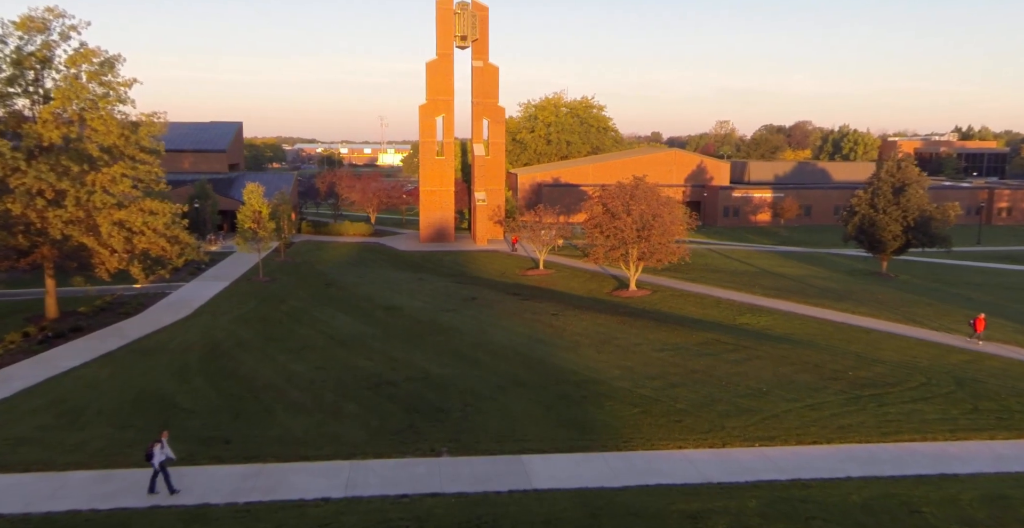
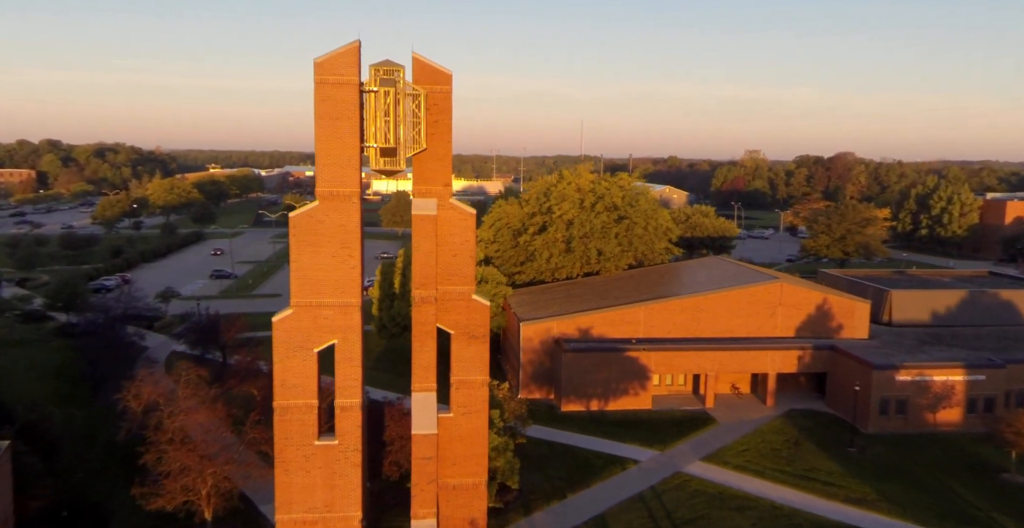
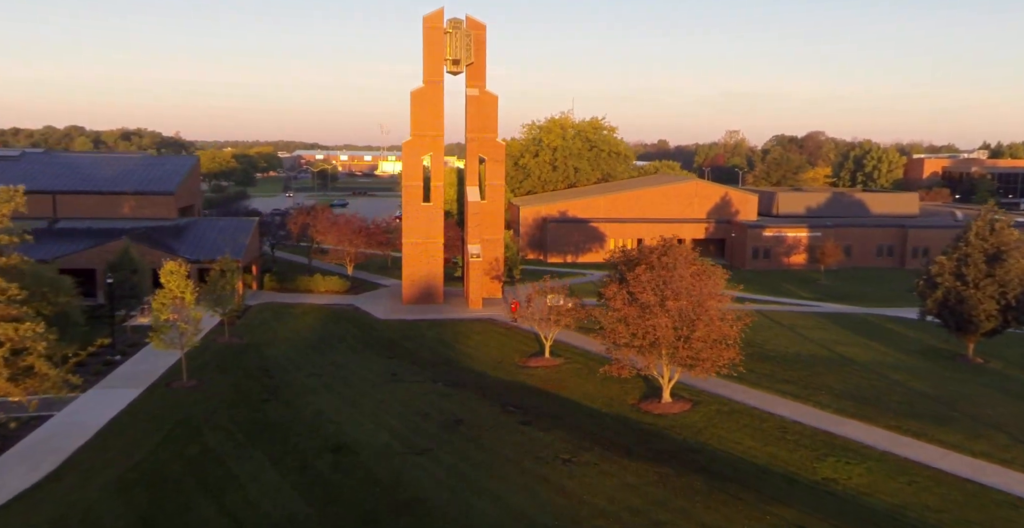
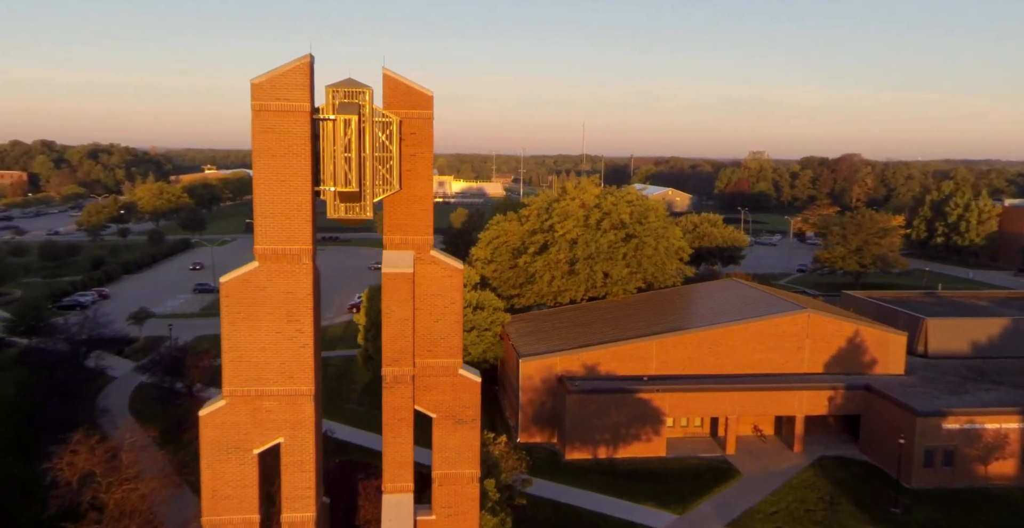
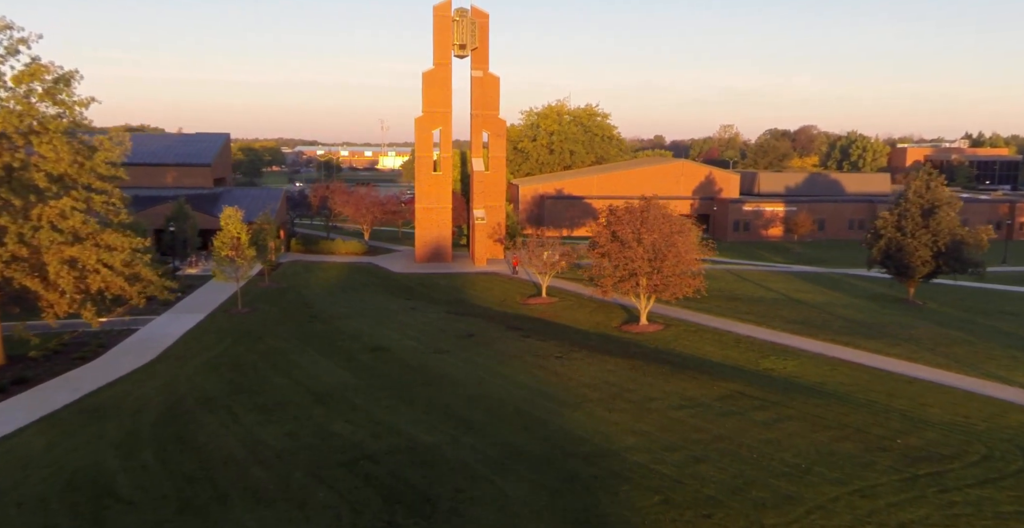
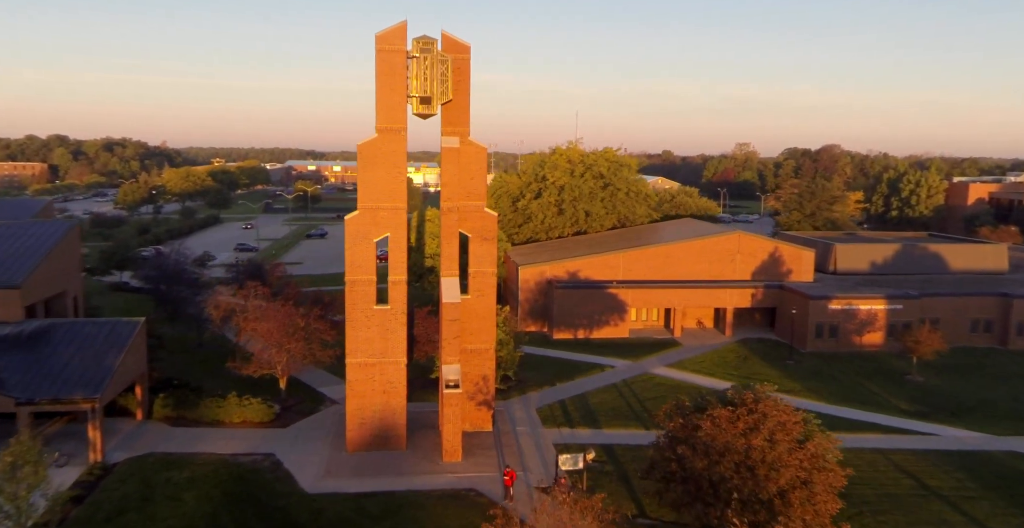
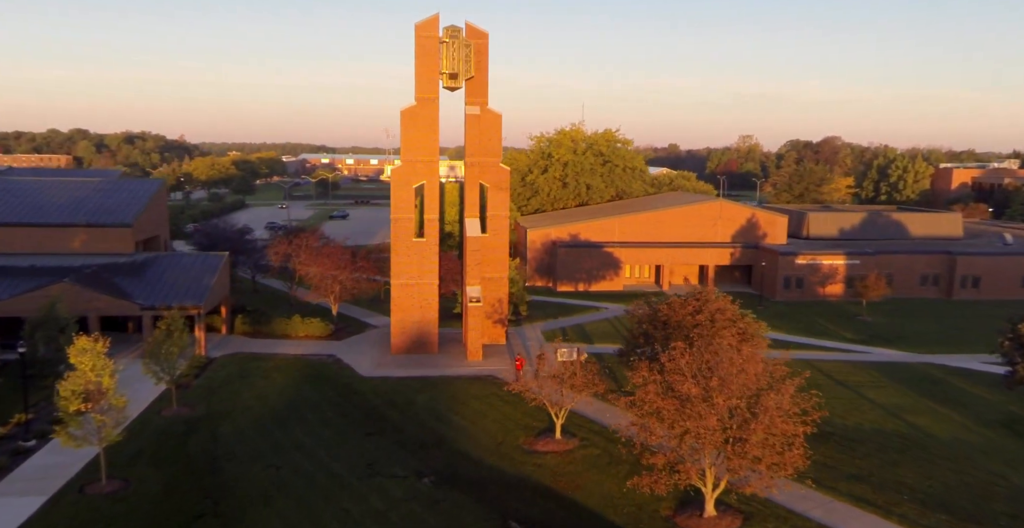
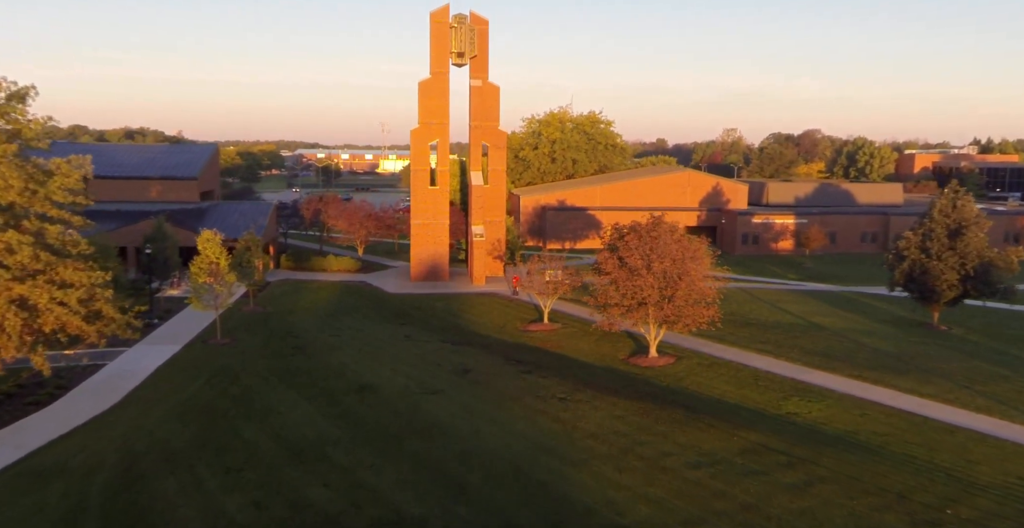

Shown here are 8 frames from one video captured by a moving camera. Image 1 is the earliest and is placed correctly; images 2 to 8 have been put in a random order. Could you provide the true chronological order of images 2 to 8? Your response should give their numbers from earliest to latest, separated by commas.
5, 8, 3, 7, 6, 2, 4
